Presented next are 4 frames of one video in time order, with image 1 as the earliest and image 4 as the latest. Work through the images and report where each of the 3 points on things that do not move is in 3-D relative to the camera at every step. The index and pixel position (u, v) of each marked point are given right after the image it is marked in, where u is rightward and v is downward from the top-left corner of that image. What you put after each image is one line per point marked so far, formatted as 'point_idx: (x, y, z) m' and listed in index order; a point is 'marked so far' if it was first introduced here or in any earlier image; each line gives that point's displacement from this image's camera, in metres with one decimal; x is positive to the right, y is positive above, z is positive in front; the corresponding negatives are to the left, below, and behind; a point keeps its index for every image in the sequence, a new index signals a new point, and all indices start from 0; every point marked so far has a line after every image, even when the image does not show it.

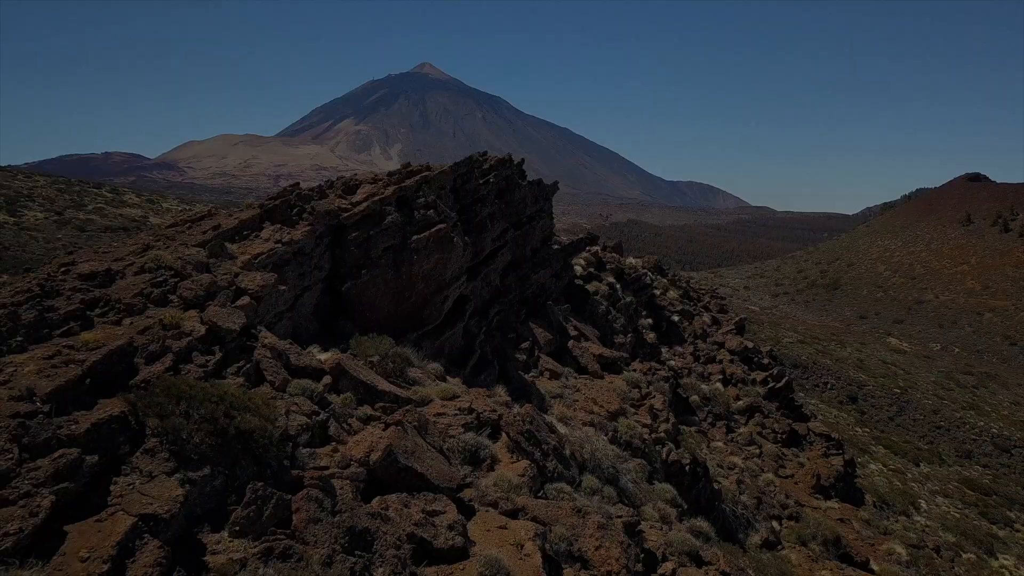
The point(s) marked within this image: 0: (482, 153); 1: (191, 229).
0: (-0.7, +3.2, +18.6) m
1: (-4.7, +0.9, +11.6) m
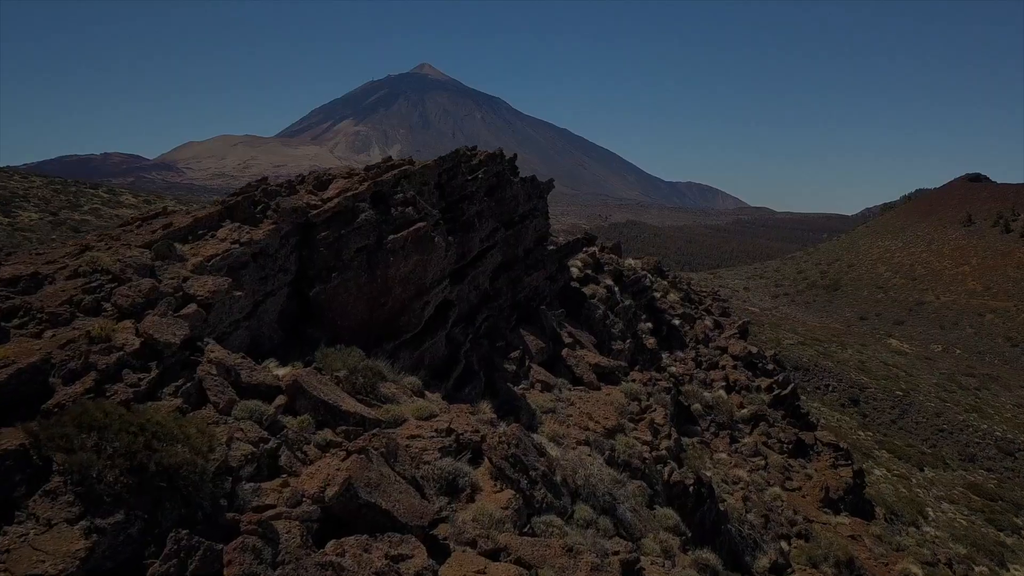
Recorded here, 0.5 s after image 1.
0: (-0.9, +3.1, +17.5) m
1: (-4.9, +0.8, +10.4) m
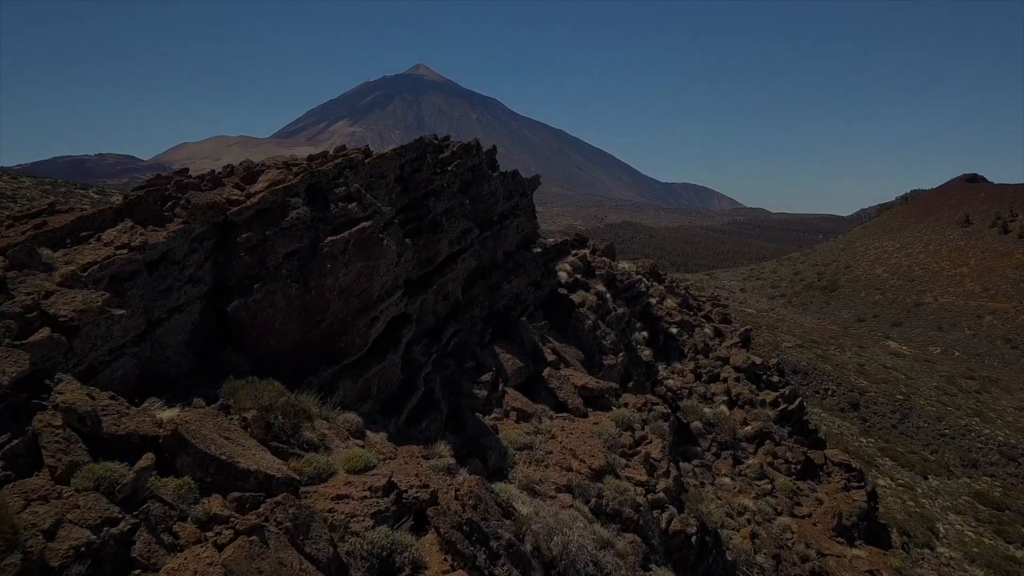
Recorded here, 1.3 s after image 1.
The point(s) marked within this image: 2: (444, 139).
0: (-1.4, +3.0, +15.5) m
1: (-5.4, +0.6, +8.4) m
2: (-1.3, +2.9, +15.4) m
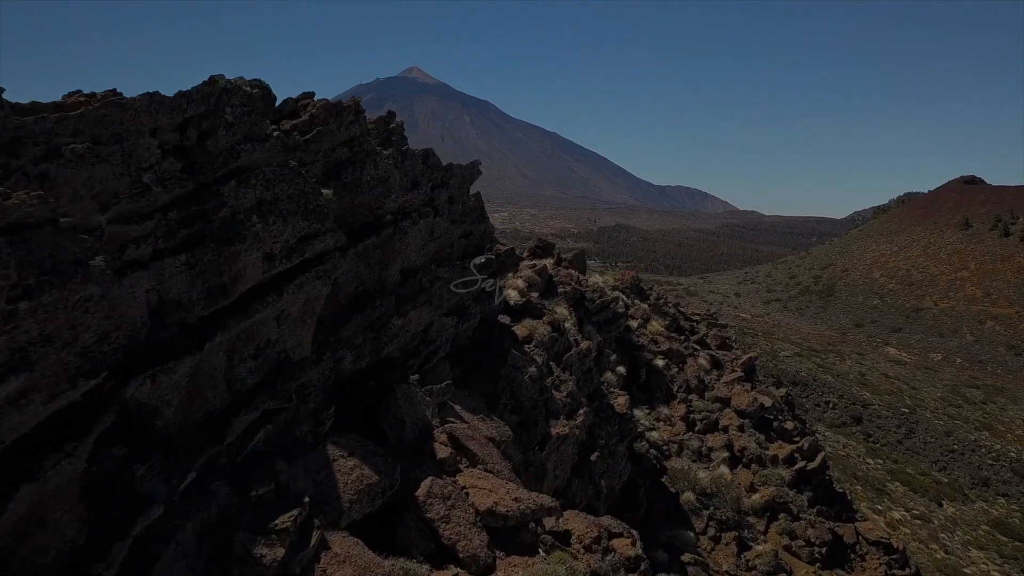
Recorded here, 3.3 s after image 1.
0: (-2.8, +2.5, +10.1) m
1: (-6.7, +0.2, +2.9) m
2: (-2.7, +2.4, +10.0) m
